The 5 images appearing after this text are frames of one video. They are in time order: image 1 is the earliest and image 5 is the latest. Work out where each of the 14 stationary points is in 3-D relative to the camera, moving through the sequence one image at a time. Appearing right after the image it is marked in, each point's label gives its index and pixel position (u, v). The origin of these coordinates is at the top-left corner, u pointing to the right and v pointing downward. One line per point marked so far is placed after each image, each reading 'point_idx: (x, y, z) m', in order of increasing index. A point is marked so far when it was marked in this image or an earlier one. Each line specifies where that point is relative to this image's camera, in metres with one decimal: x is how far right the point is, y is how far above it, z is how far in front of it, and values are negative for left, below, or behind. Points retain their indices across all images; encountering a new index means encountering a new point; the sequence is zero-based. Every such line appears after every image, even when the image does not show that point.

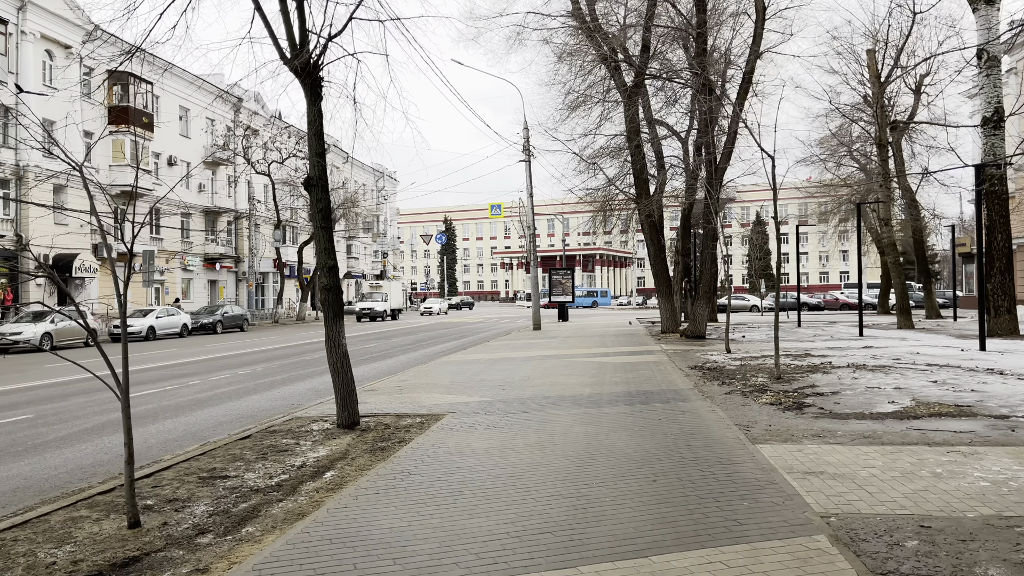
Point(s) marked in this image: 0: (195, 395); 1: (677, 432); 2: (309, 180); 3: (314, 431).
0: (-4.7, -1.6, +11.0) m
1: (+1.4, -1.3, +6.5) m
2: (-1.9, +1.0, +7.2) m
3: (-1.9, -1.4, +7.1) m
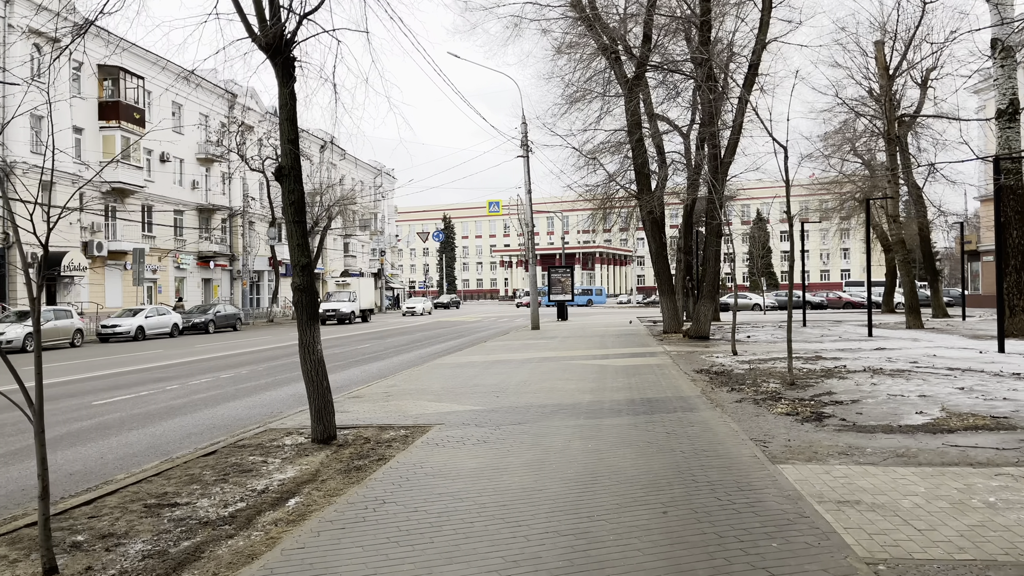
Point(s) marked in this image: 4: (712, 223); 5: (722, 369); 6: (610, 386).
0: (-4.7, -1.6, +10.4) m
1: (+1.4, -1.3, +5.9) m
2: (-2.0, +1.0, +6.5) m
3: (-1.9, -1.4, +6.4) m
4: (+5.2, +1.7, +19.7) m
5: (+3.2, -1.2, +11.4) m
6: (+1.3, -1.3, +9.9) m
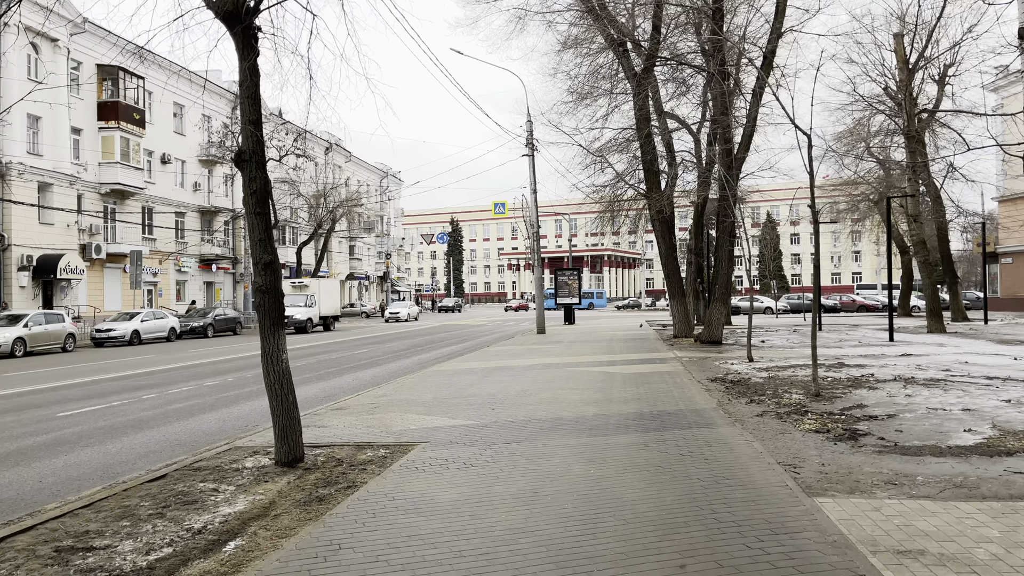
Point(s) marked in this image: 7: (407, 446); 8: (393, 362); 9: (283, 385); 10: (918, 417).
0: (-4.7, -1.6, +9.6) m
1: (+1.3, -1.3, +5.0) m
2: (-2.1, +1.0, +5.7) m
3: (-2.0, -1.4, +5.6) m
4: (+5.3, +1.6, +18.9) m
5: (+3.2, -1.3, +10.6) m
6: (+1.3, -1.3, +9.0) m
7: (-0.9, -1.3, +6.4) m
8: (-2.7, -1.7, +16.9) m
9: (-1.7, -0.7, +5.7) m
10: (+3.8, -1.2, +7.0) m
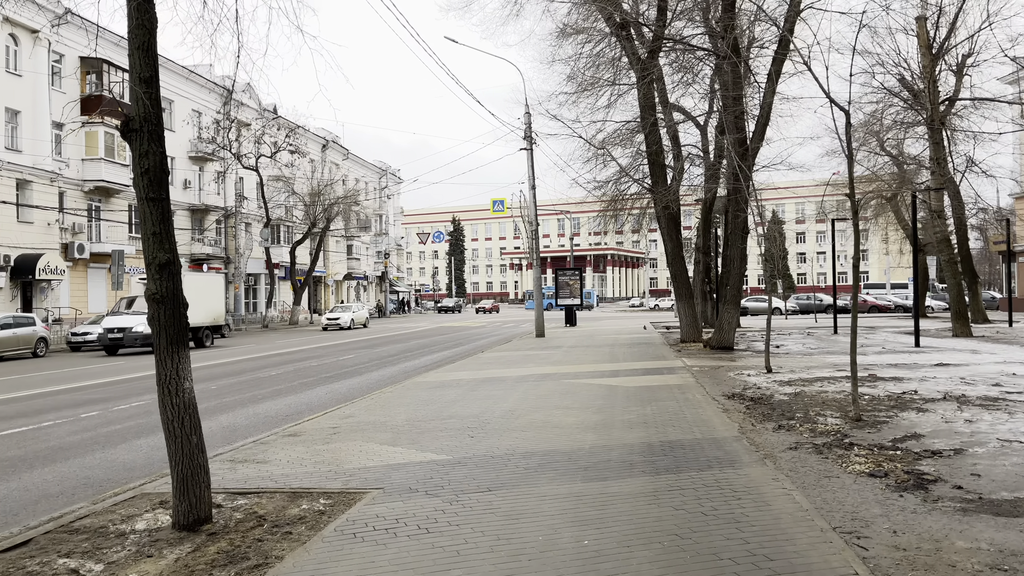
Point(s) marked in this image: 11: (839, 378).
0: (-4.9, -1.6, +8.3) m
1: (+1.1, -1.3, +3.7) m
2: (-2.2, +1.0, +4.4) m
3: (-2.2, -1.4, +4.3) m
4: (+5.2, +1.6, +17.5) m
5: (+3.0, -1.3, +9.2) m
6: (+1.1, -1.4, +7.7) m
7: (-1.1, -1.4, +5.1) m
8: (-2.8, -1.7, +15.6) m
9: (-1.9, -0.8, +4.4) m
10: (+3.6, -1.2, +5.7) m
11: (+4.5, -1.2, +10.3) m
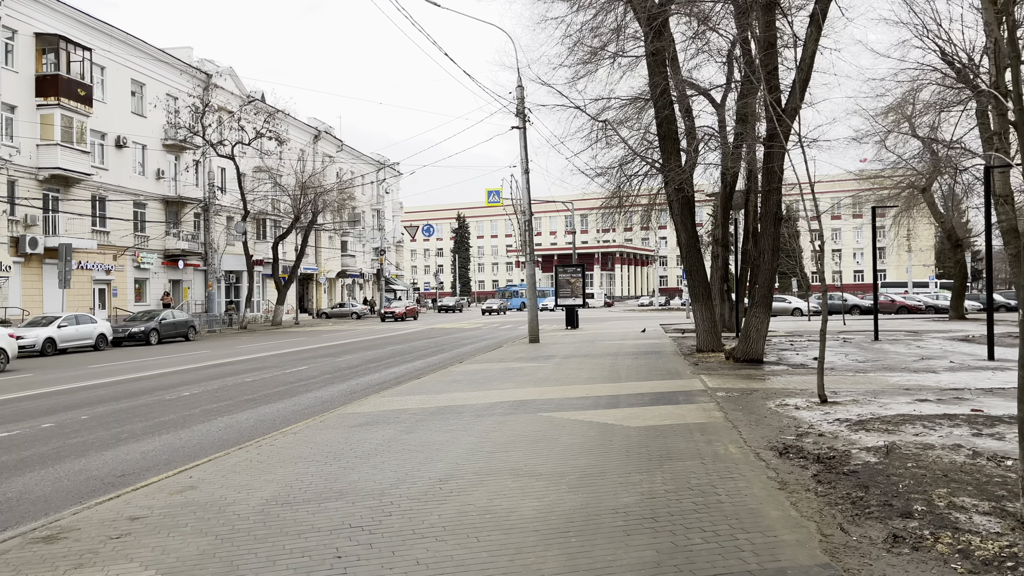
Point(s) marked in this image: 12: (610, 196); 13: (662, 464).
0: (-5.4, -1.6, +5.3) m
1: (+0.6, -1.3, +0.6) m
2: (-2.8, +1.0, +1.3) m
3: (-2.7, -1.4, +1.3) m
4: (+4.8, +1.6, +14.4) m
5: (+2.6, -1.3, +6.1) m
6: (+0.6, -1.3, +4.6) m
7: (-1.6, -1.4, +2.0) m
8: (-3.2, -1.7, +12.5) m
9: (-2.5, -0.8, +1.3) m
10: (+3.1, -1.3, +2.6) m
11: (+4.0, -1.2, +7.2) m
12: (+2.4, +2.5, +18.3) m
13: (+1.2, -1.4, +5.9) m
